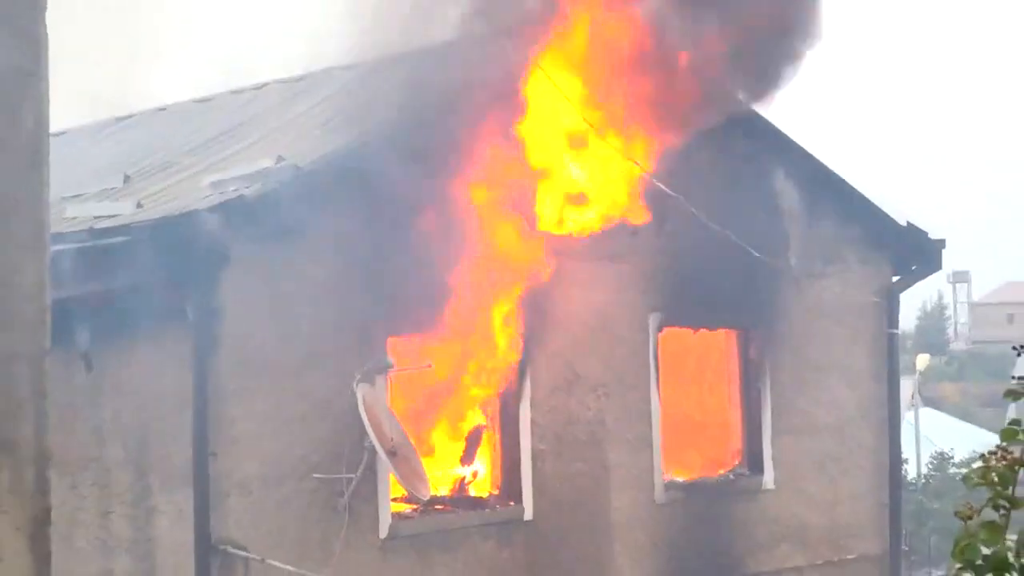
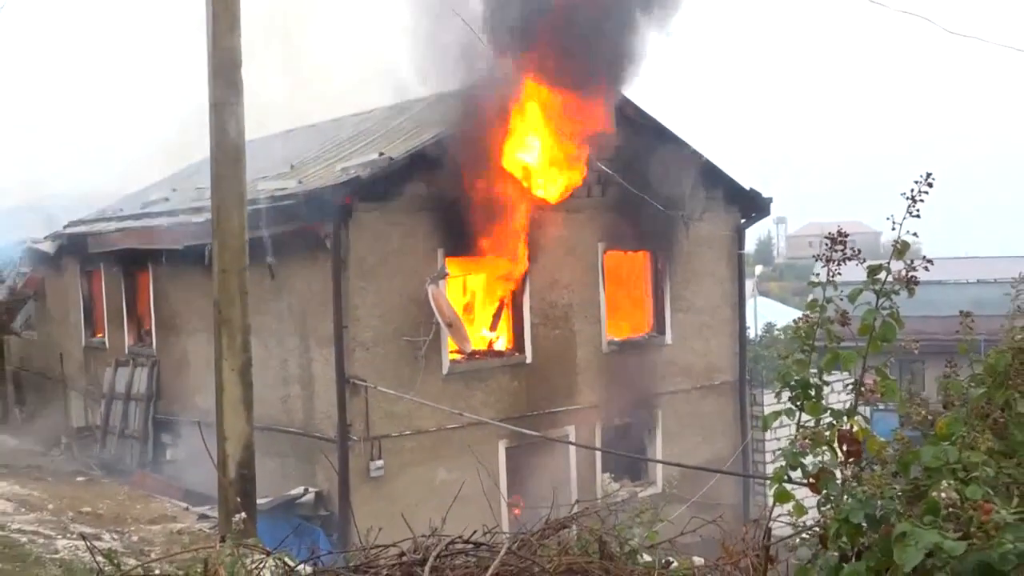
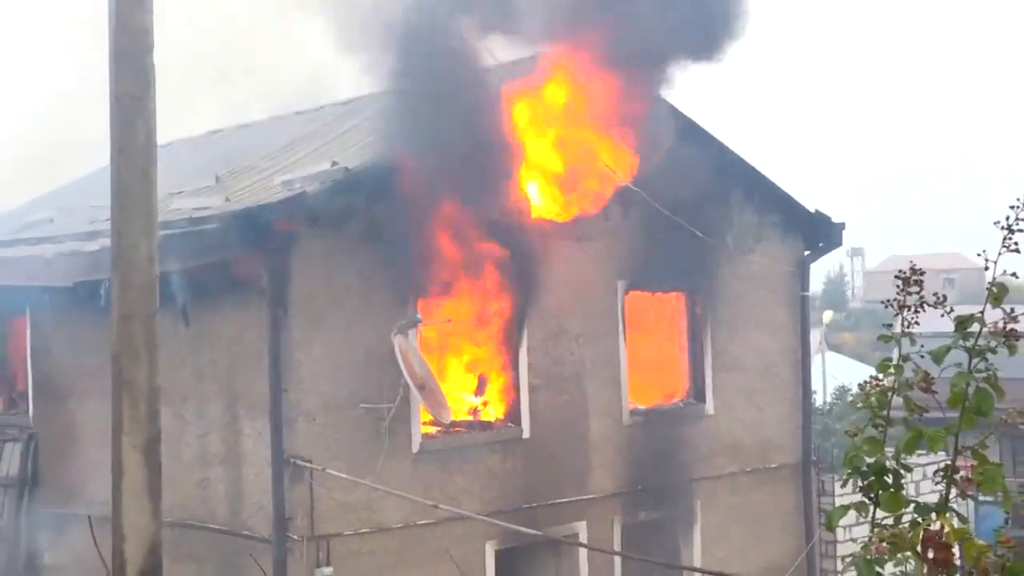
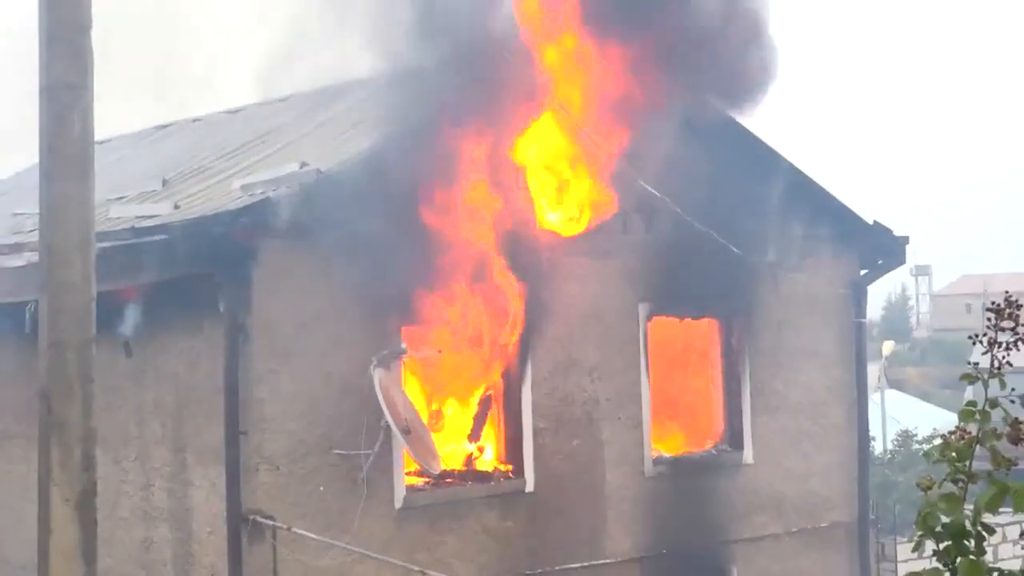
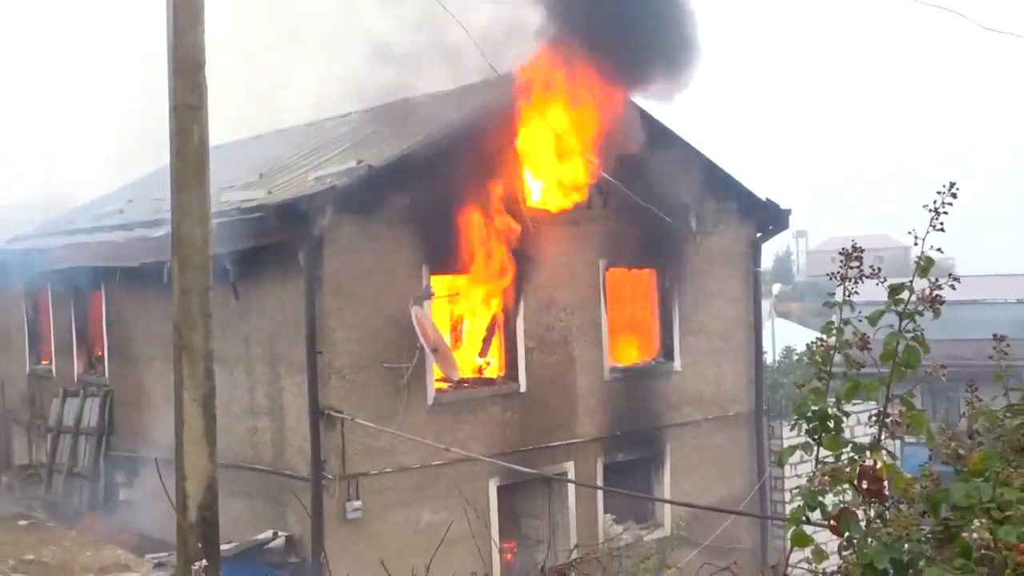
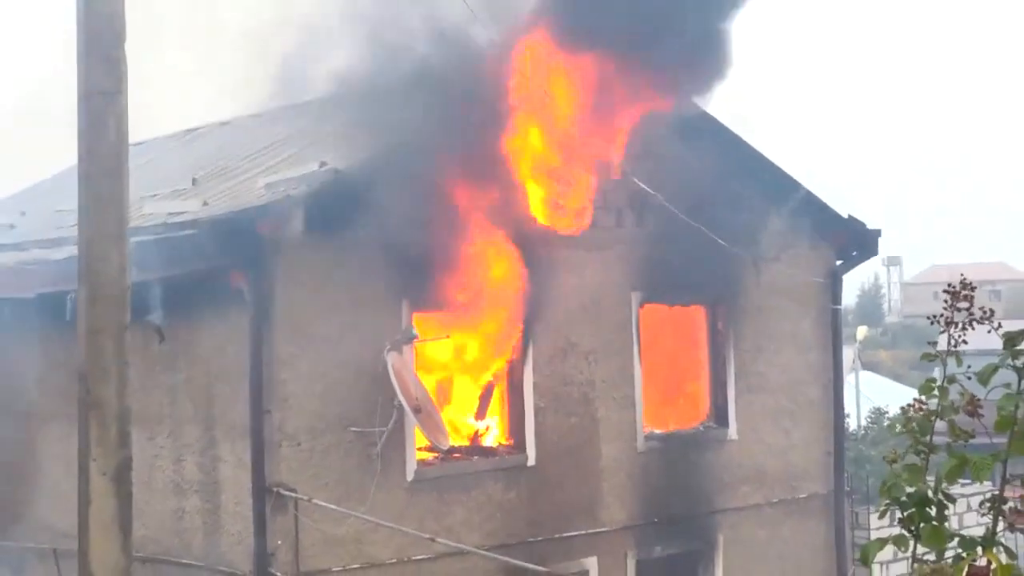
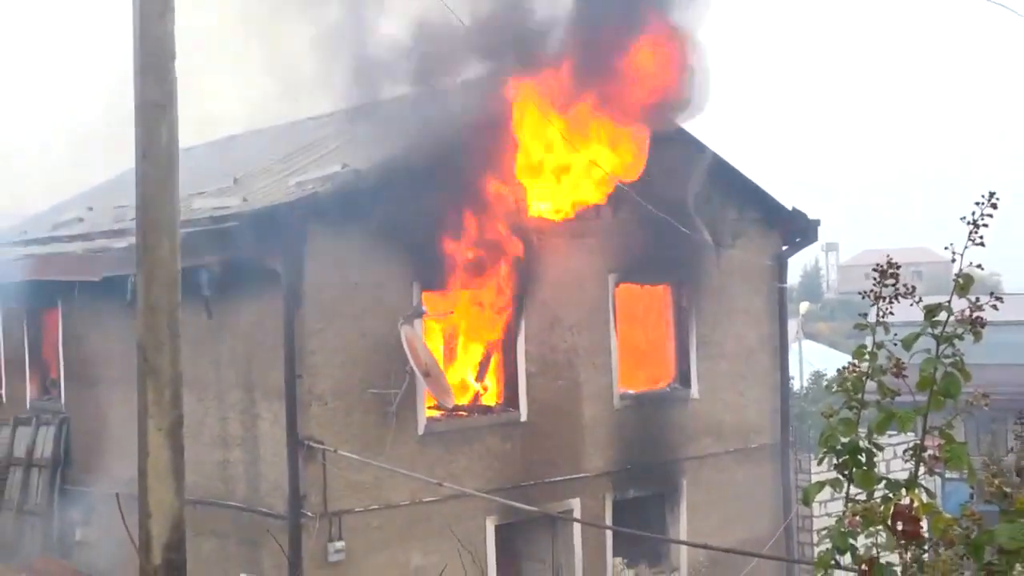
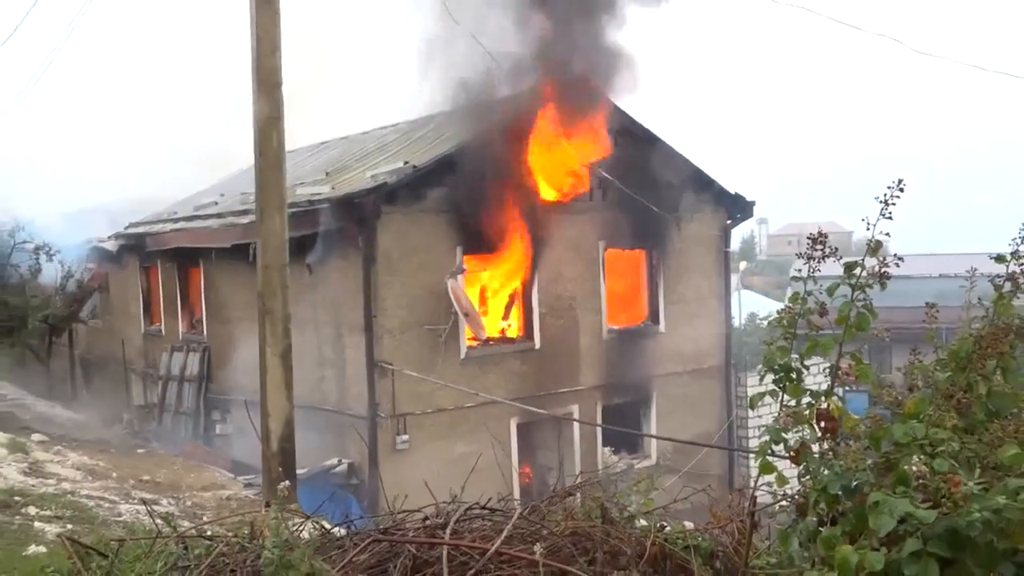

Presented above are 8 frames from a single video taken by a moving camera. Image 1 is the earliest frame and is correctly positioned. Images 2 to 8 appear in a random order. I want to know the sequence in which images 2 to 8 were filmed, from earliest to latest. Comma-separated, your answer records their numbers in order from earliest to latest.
4, 6, 3, 7, 5, 2, 8
